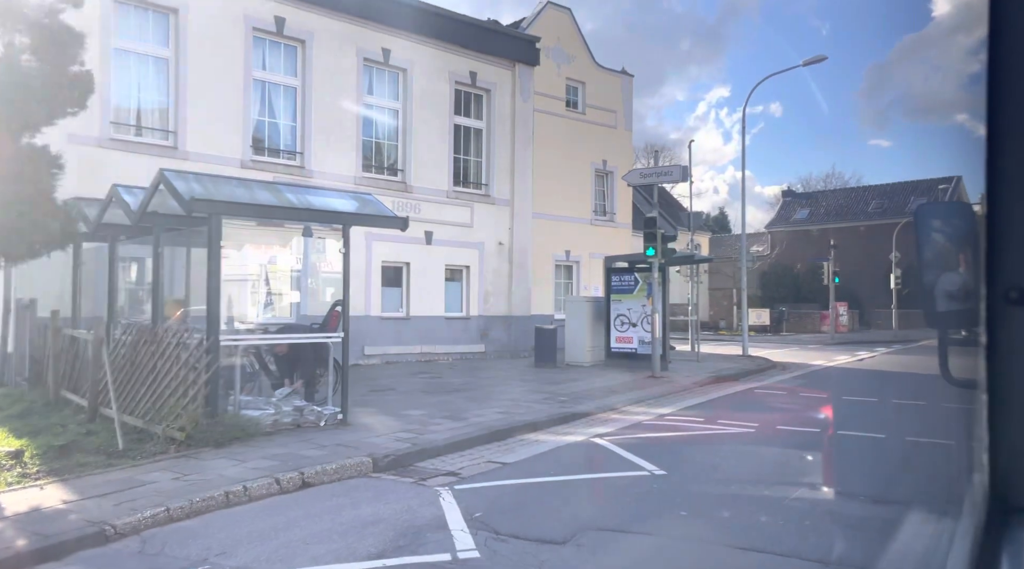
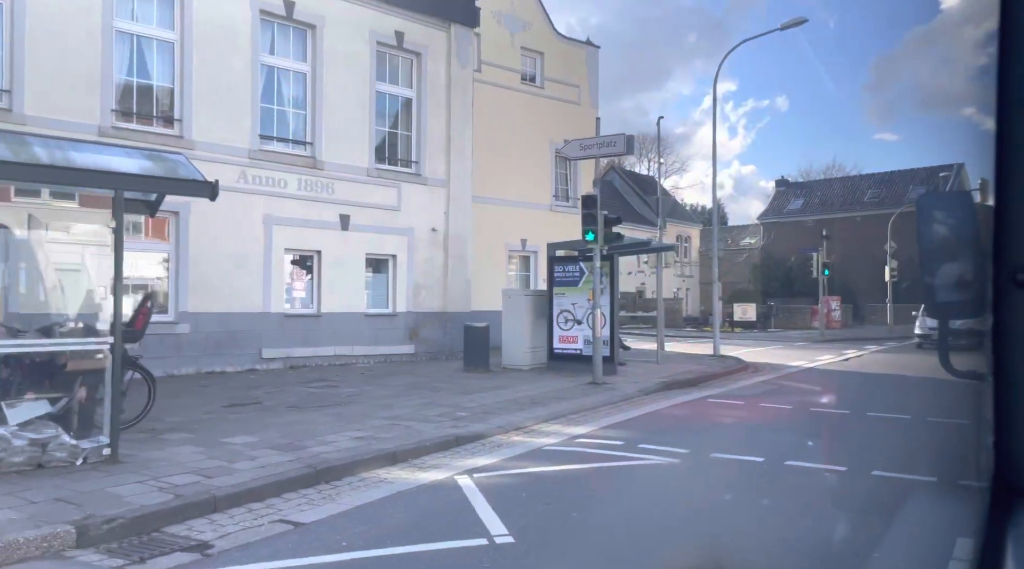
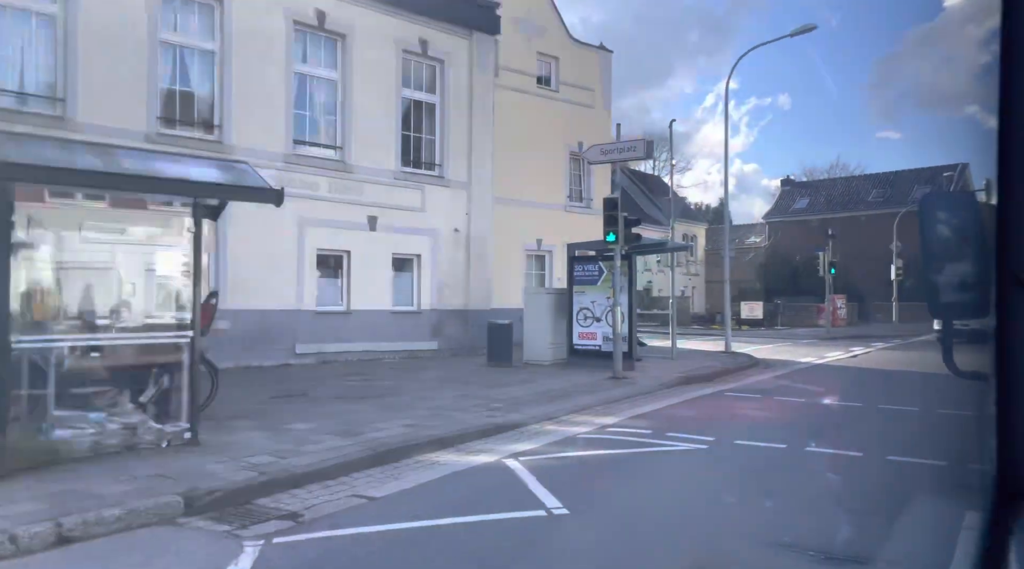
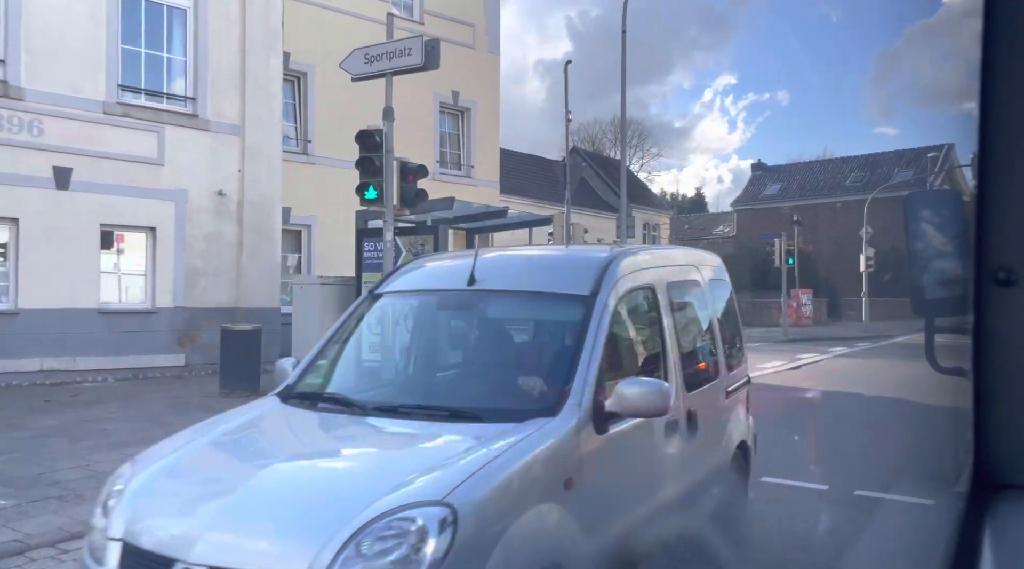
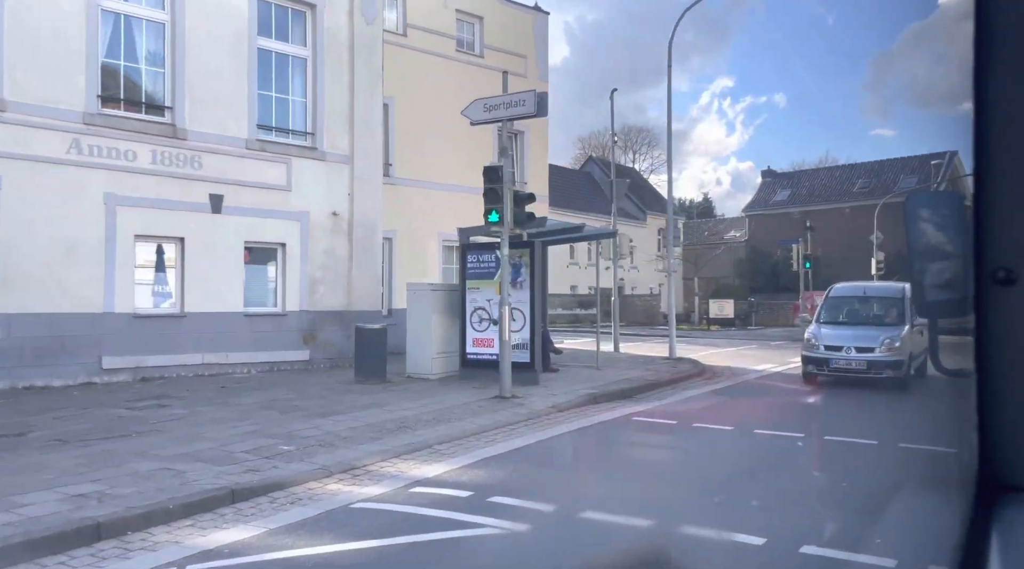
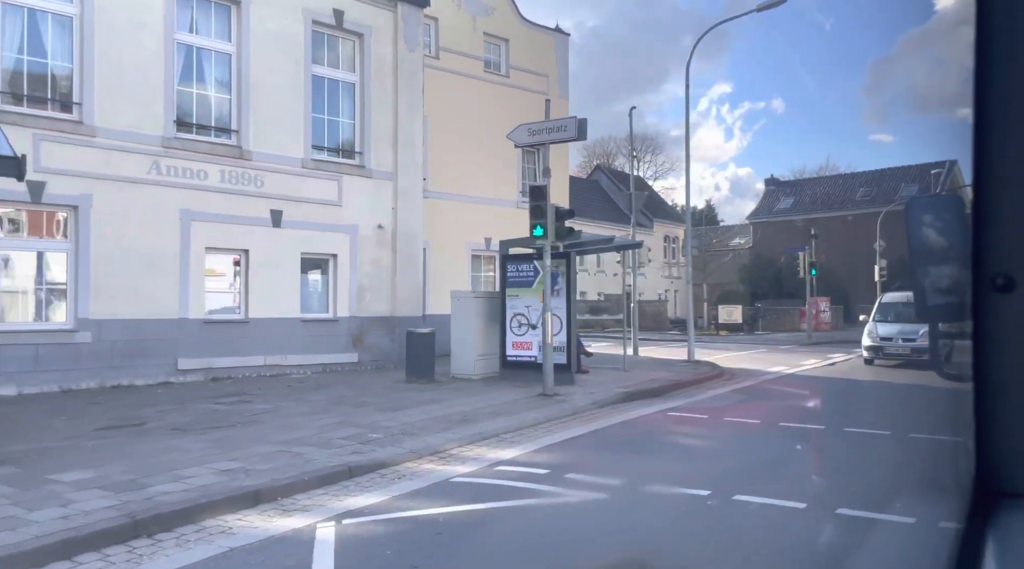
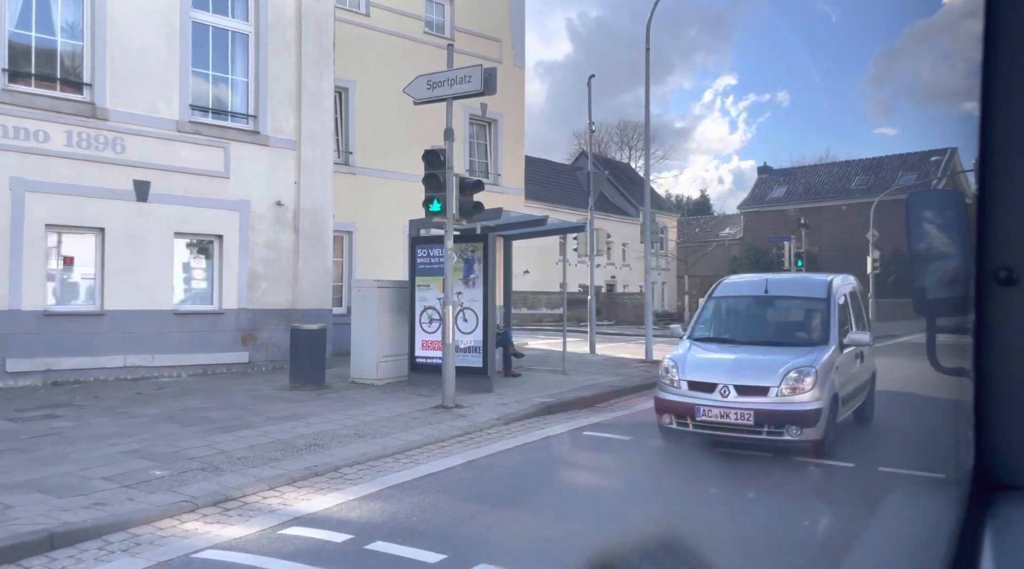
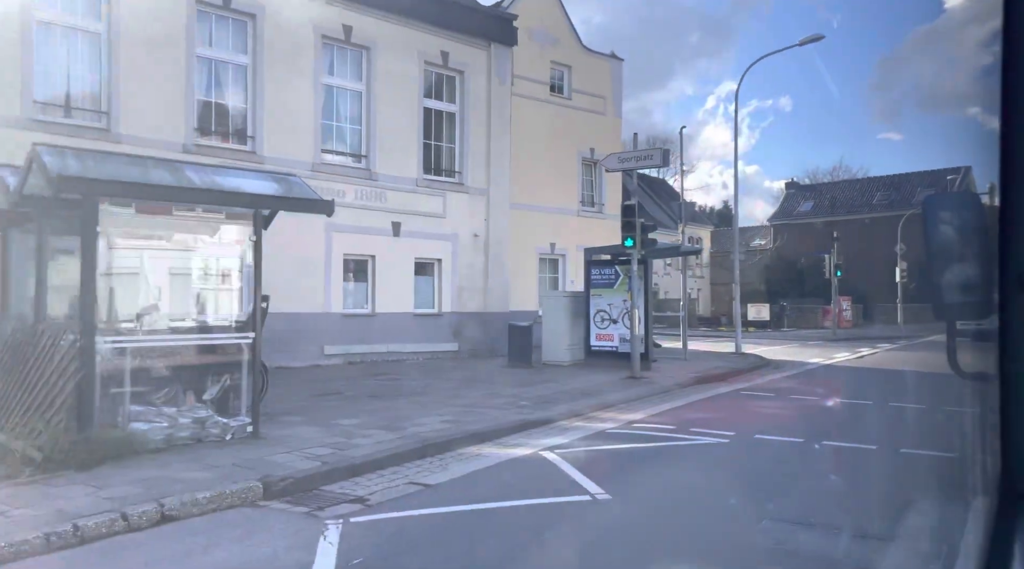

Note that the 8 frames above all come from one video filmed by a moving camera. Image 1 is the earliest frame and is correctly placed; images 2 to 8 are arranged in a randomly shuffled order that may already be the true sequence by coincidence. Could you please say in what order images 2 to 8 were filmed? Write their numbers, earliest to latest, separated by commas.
8, 3, 2, 6, 5, 7, 4
